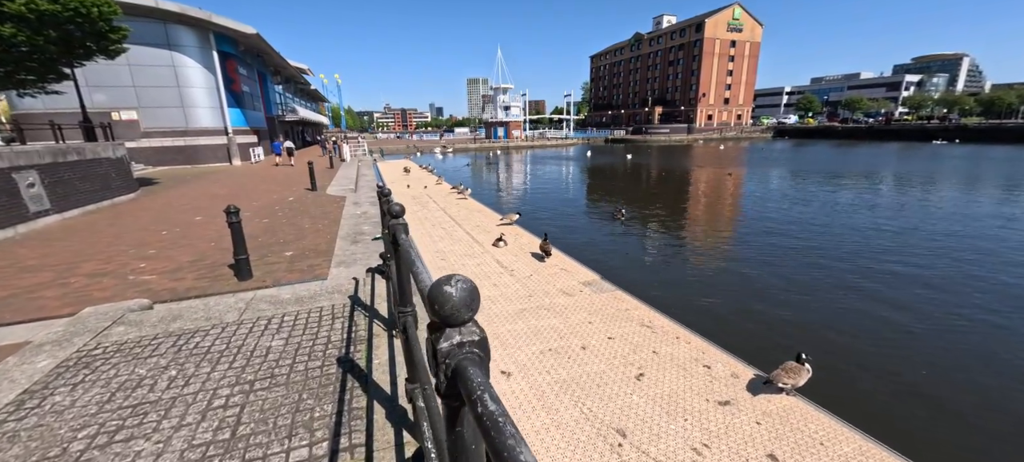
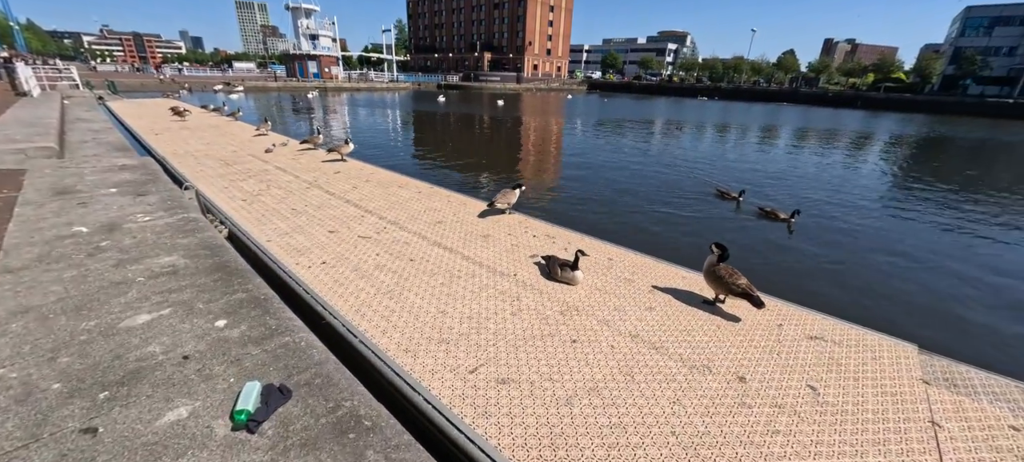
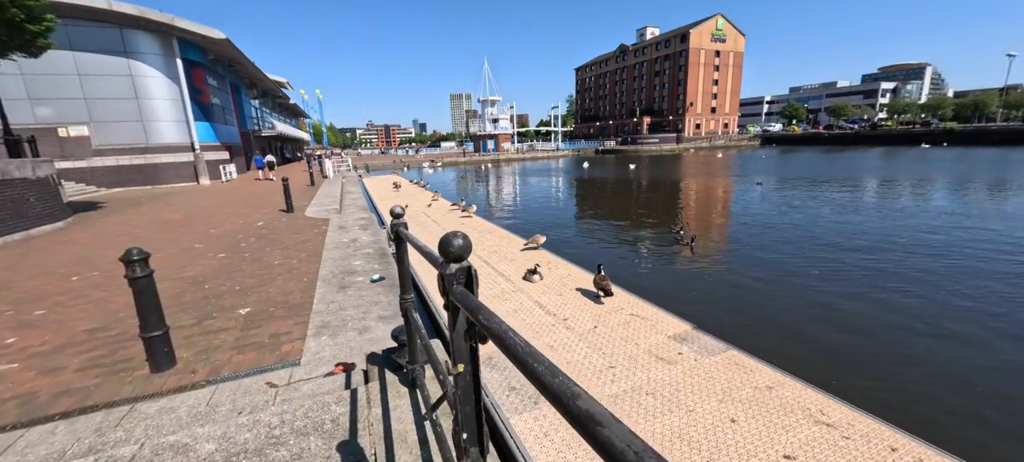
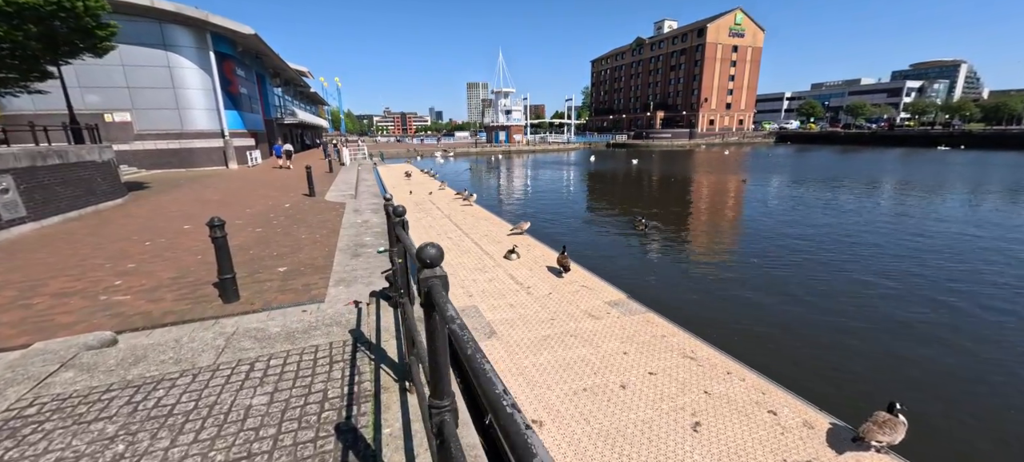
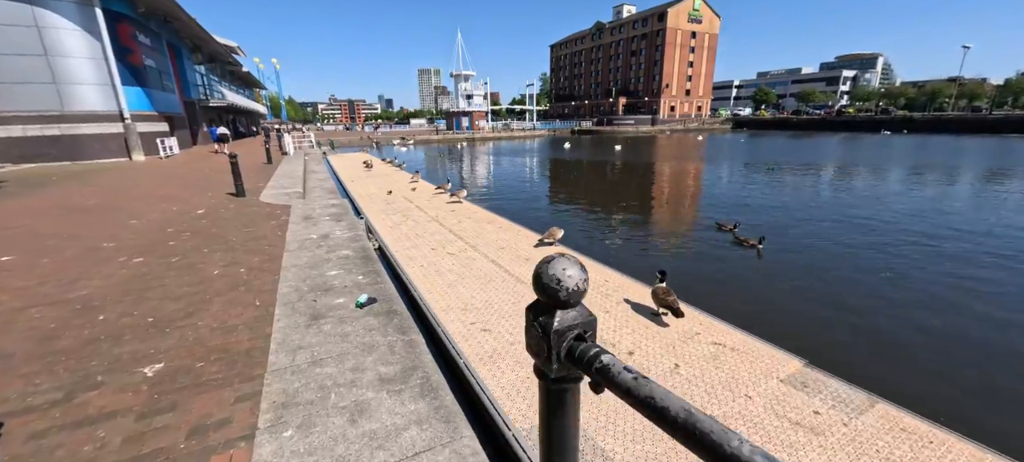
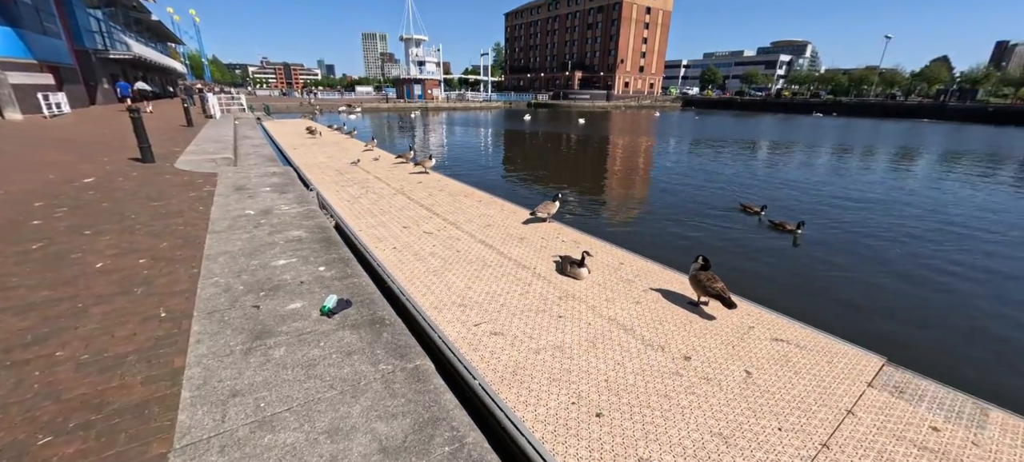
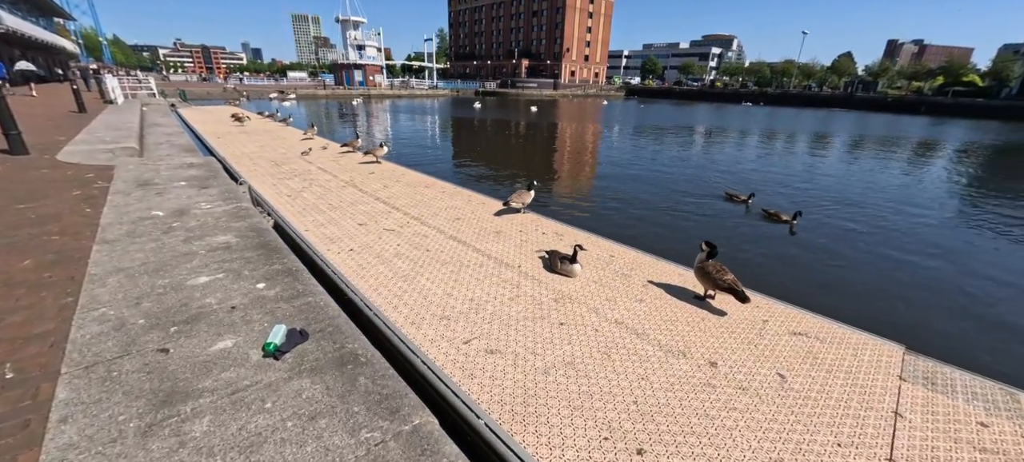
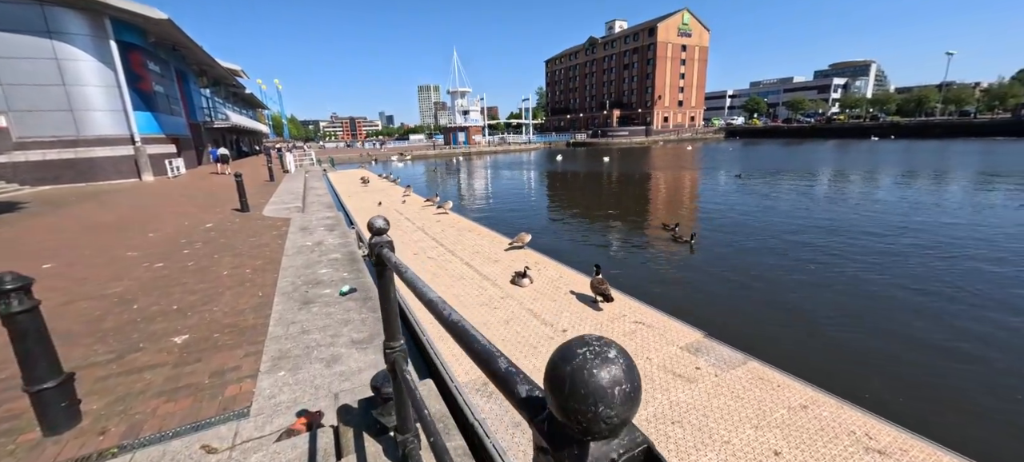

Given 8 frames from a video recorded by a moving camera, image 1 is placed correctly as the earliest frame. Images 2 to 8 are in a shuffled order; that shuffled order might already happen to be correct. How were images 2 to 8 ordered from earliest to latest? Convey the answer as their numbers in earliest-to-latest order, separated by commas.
4, 3, 8, 5, 6, 7, 2
